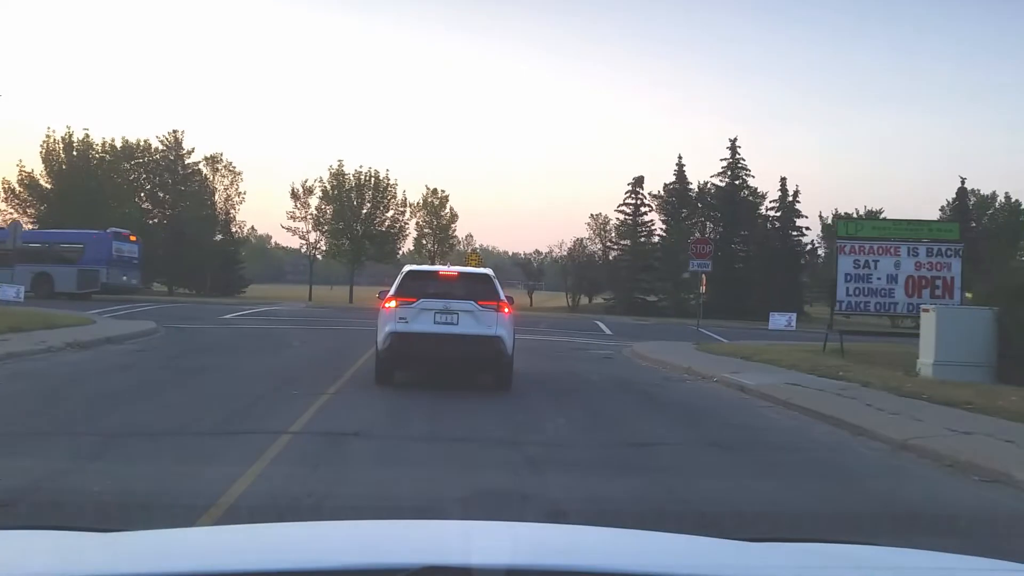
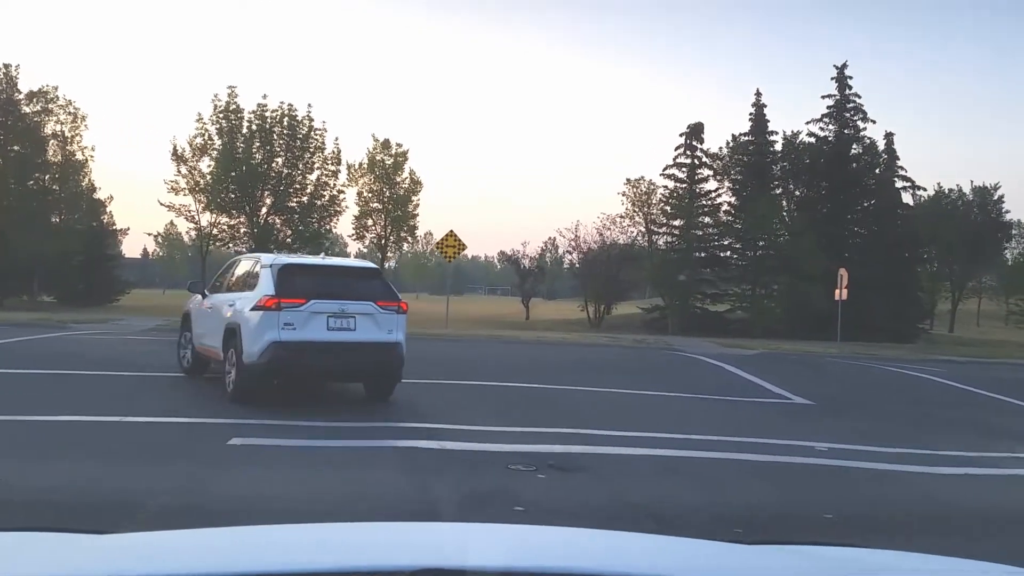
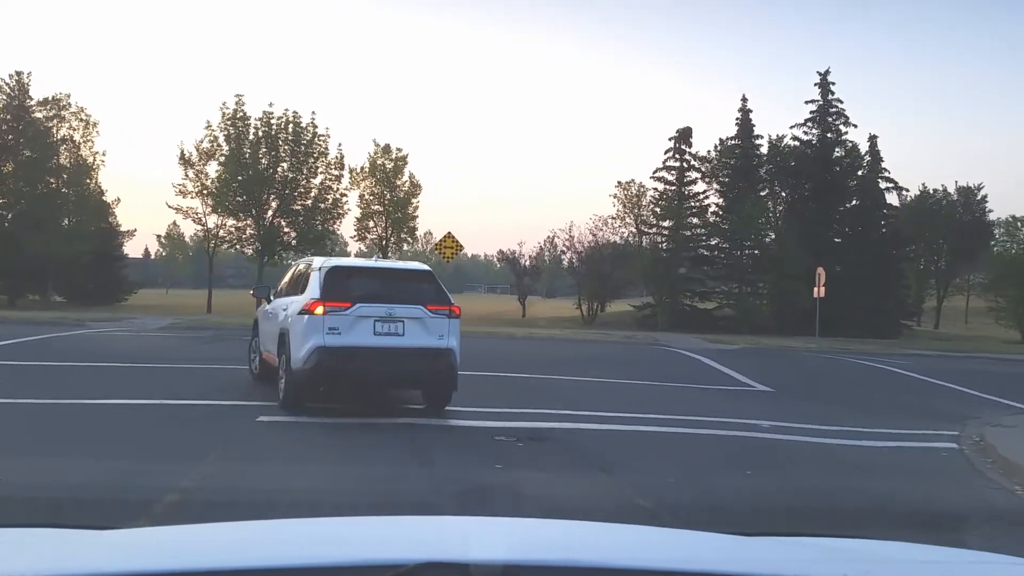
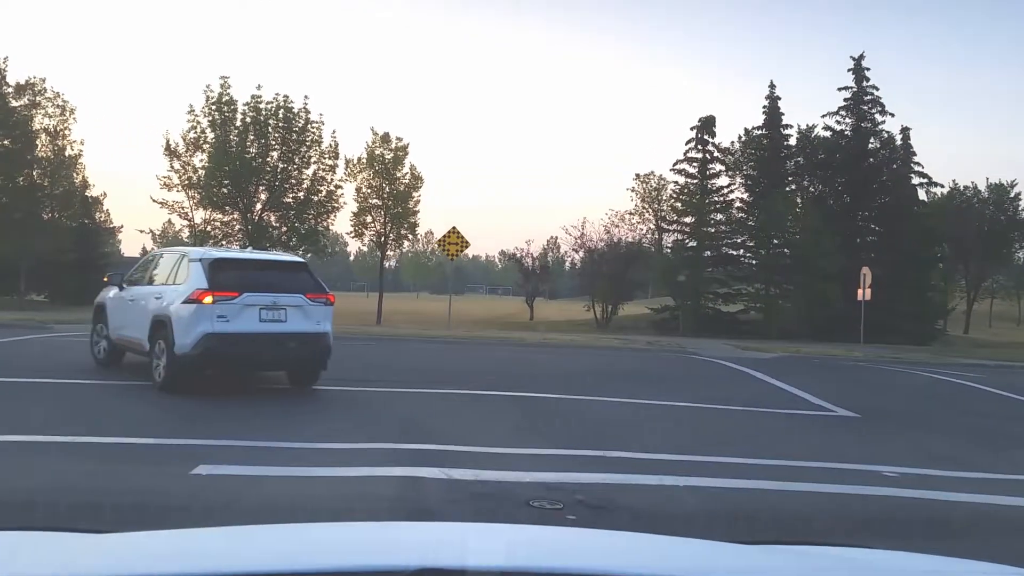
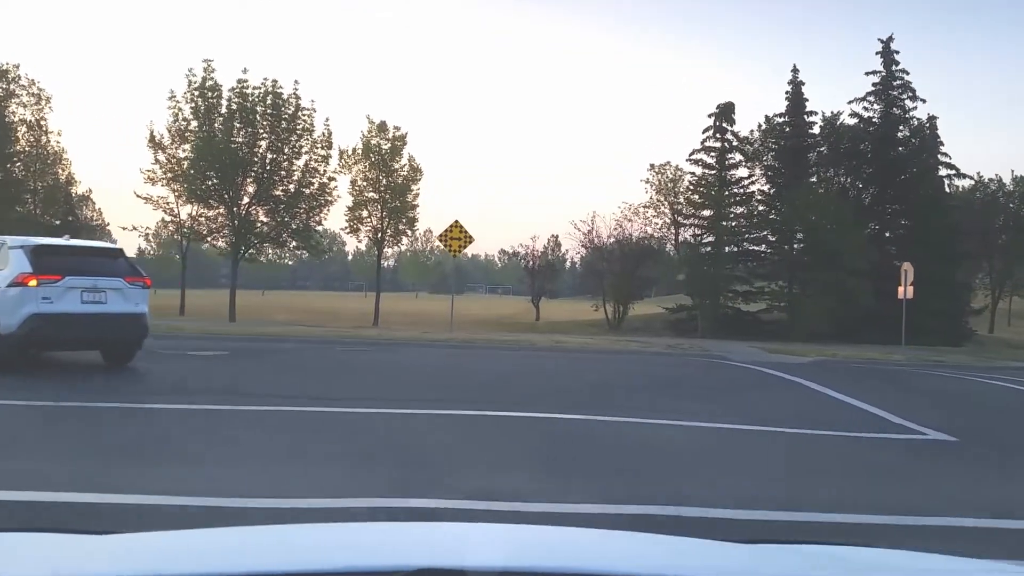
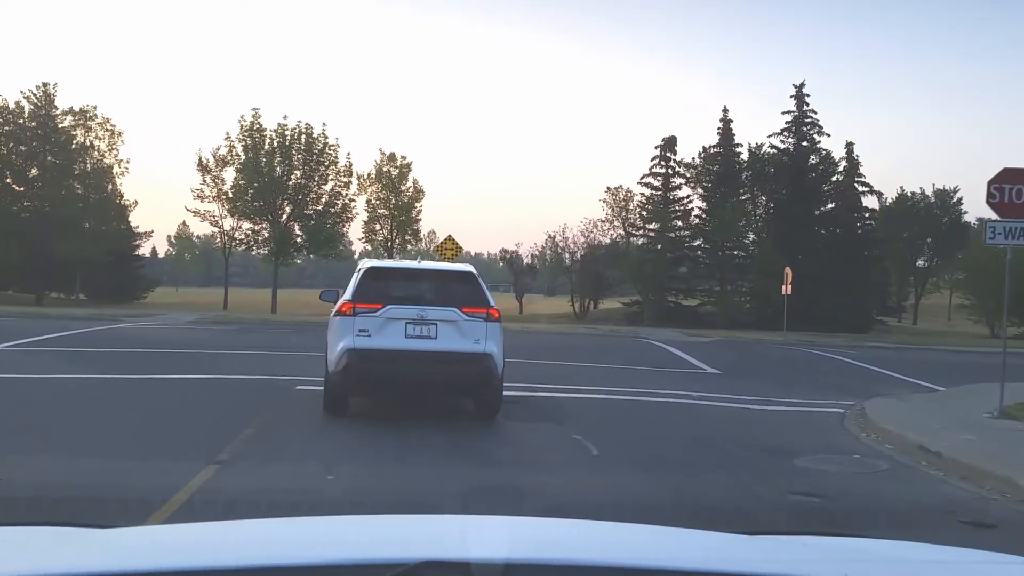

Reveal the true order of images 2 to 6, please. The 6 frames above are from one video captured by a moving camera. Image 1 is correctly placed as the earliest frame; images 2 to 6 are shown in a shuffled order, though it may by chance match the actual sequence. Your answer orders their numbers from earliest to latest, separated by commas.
6, 3, 2, 4, 5
